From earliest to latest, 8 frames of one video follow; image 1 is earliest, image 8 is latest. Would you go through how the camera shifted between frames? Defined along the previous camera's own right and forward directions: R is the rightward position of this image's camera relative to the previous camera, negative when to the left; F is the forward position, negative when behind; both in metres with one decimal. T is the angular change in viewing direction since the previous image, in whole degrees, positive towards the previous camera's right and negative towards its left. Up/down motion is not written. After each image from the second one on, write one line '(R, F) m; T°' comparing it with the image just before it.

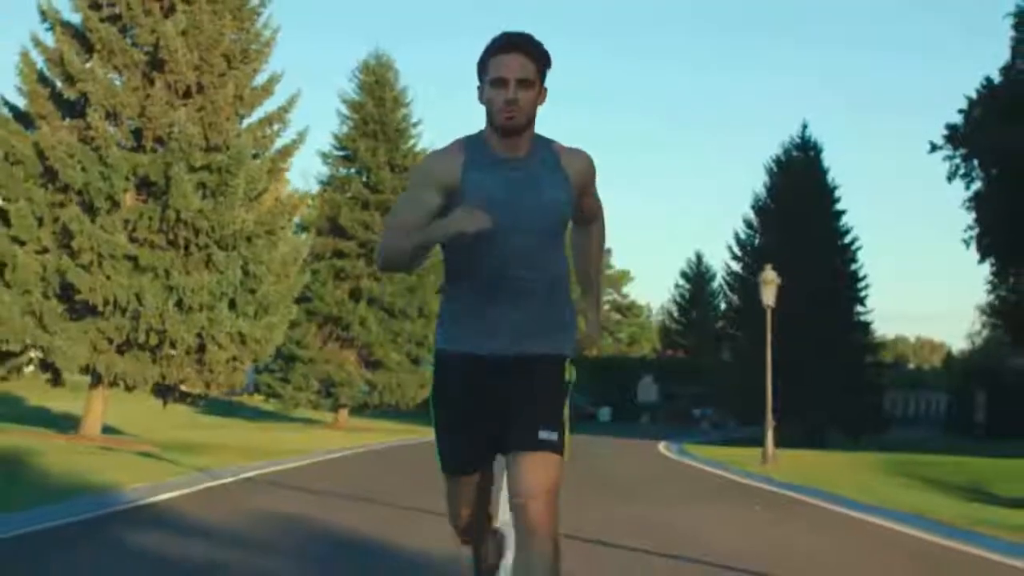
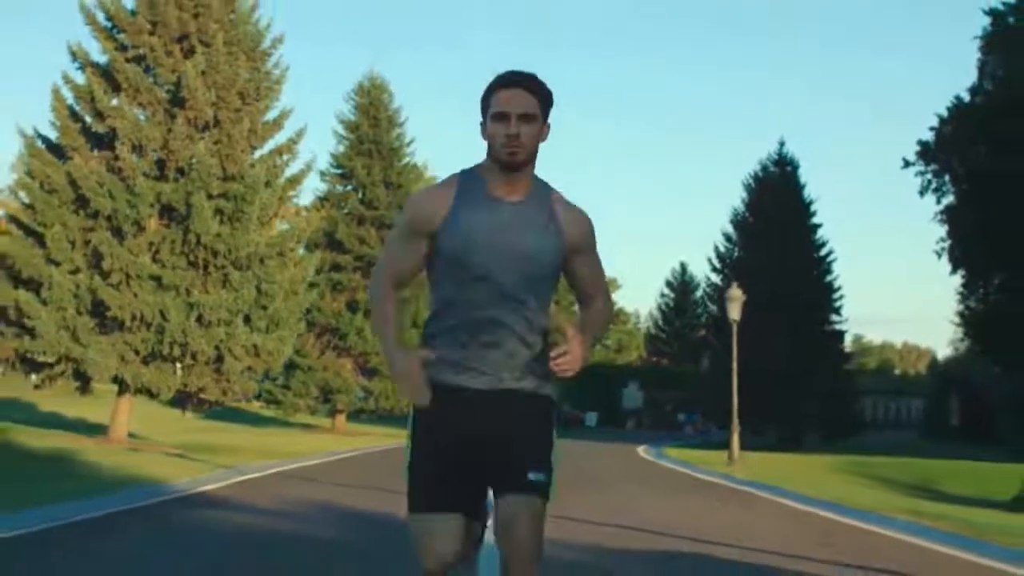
(0.0, -2.8) m; 0°
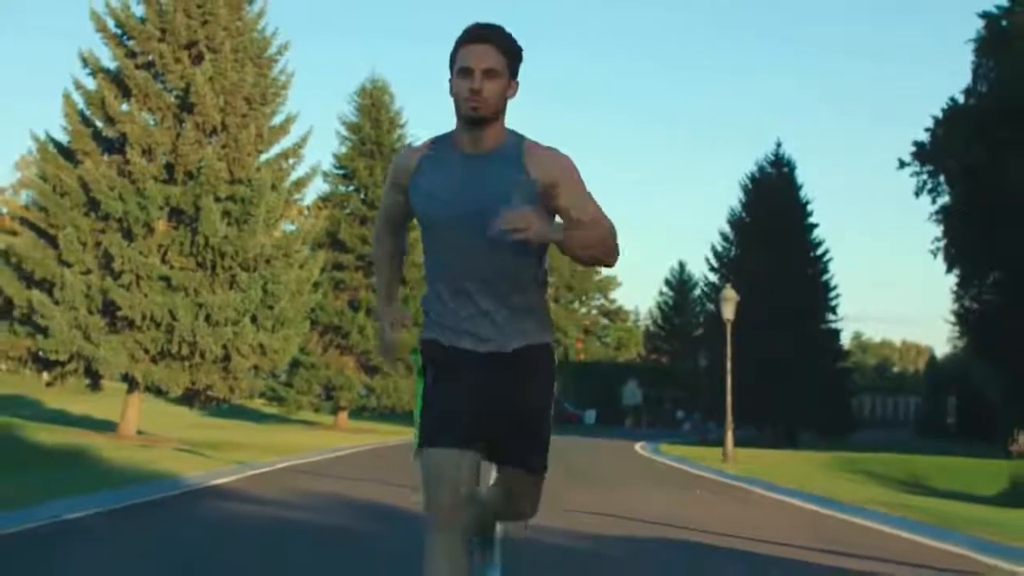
(0.0, -0.8) m; 0°
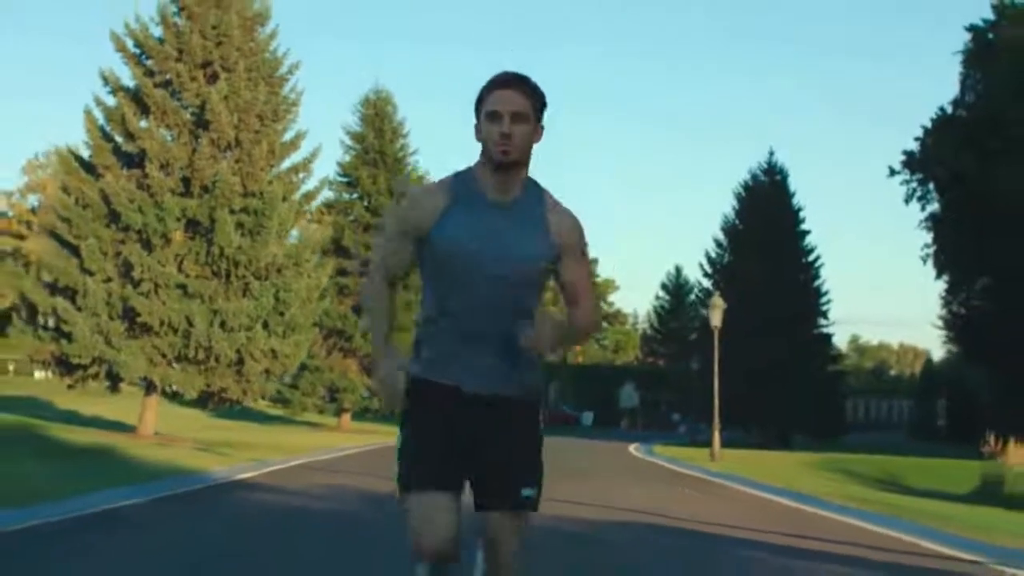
(0.0, -1.7) m; 0°
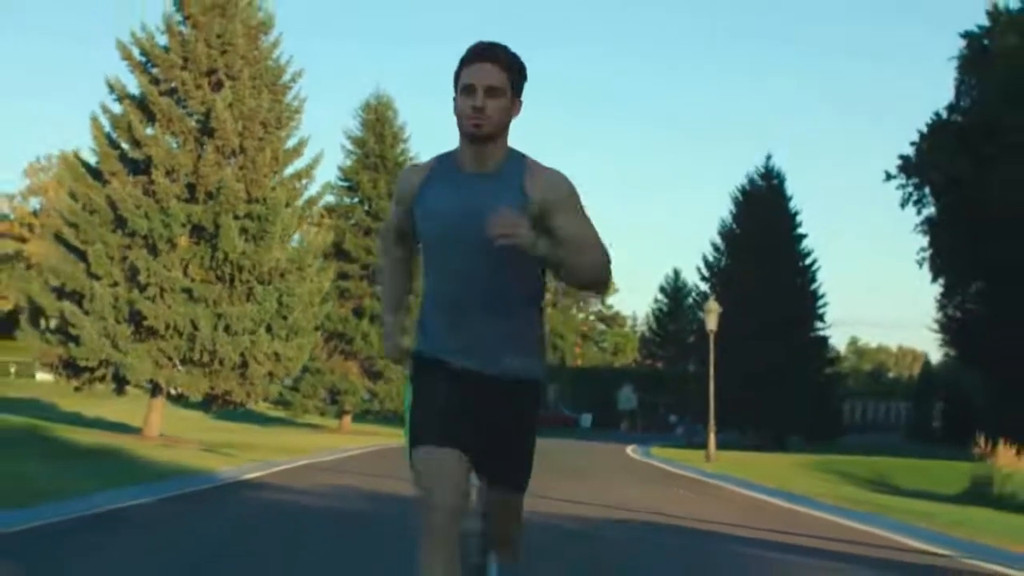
(0.0, -0.6) m; 0°
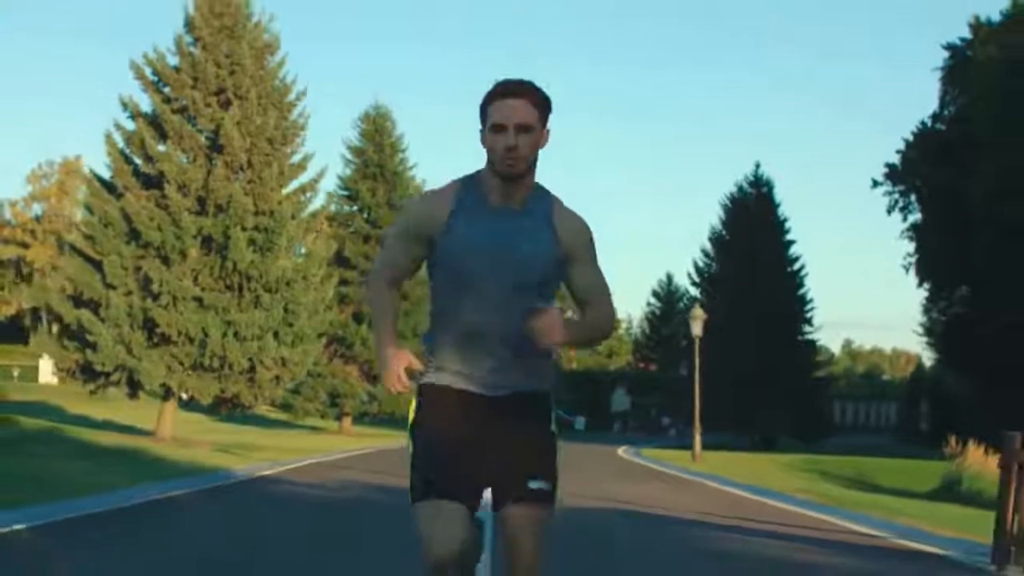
(0.0, -1.7) m; 0°
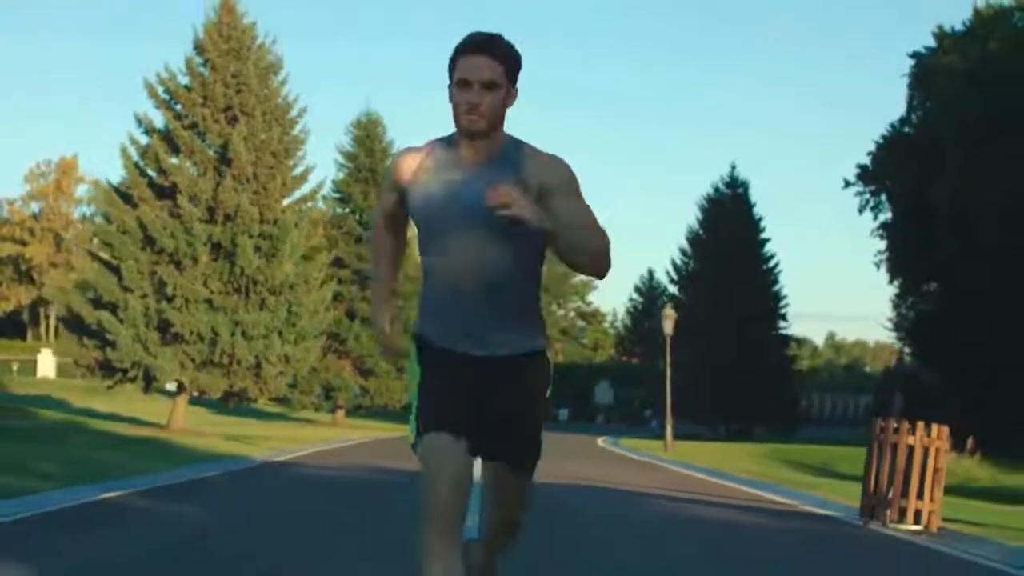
(0.0, -3.0) m; +1°
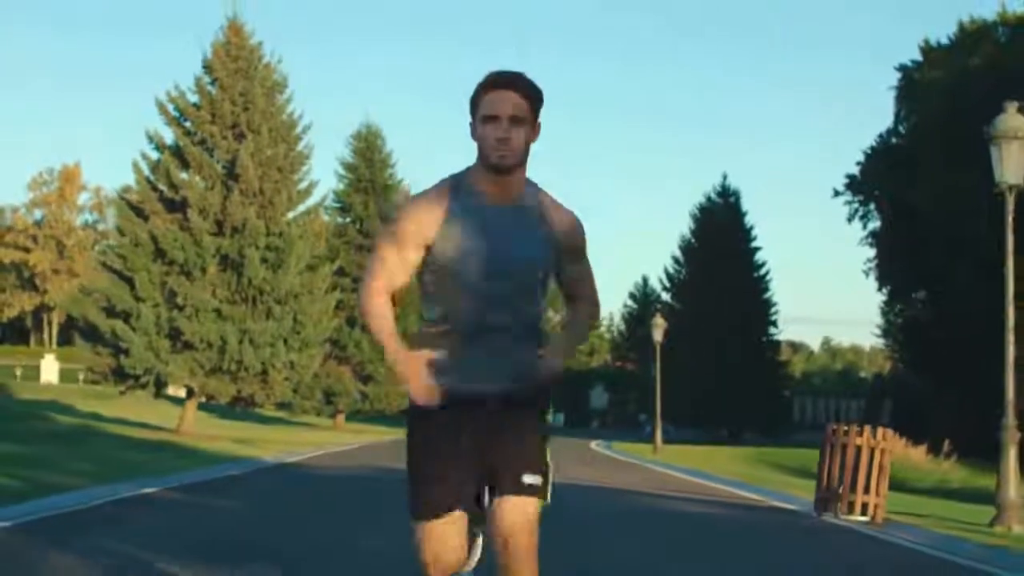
(0.0, -1.6) m; 0°
